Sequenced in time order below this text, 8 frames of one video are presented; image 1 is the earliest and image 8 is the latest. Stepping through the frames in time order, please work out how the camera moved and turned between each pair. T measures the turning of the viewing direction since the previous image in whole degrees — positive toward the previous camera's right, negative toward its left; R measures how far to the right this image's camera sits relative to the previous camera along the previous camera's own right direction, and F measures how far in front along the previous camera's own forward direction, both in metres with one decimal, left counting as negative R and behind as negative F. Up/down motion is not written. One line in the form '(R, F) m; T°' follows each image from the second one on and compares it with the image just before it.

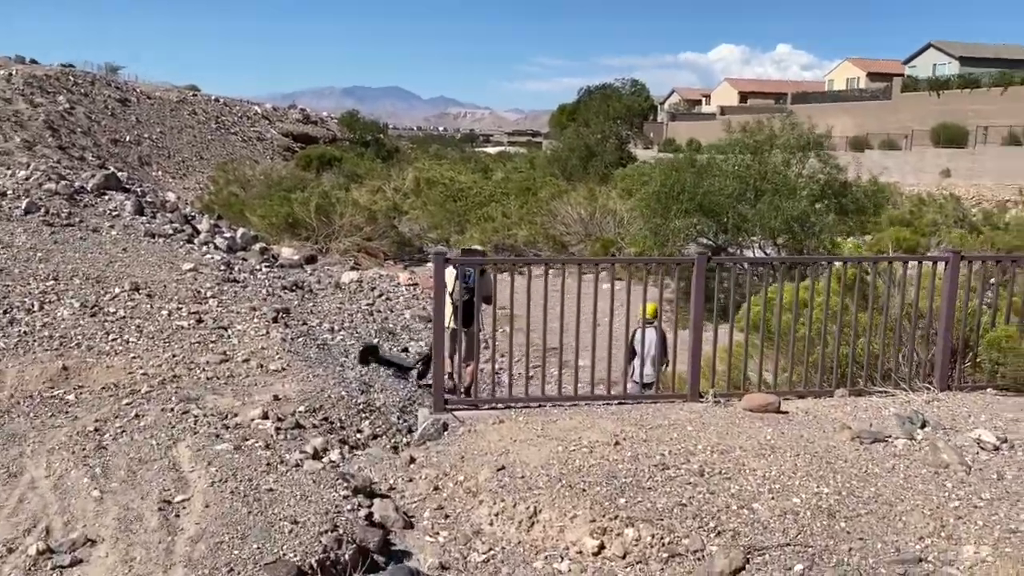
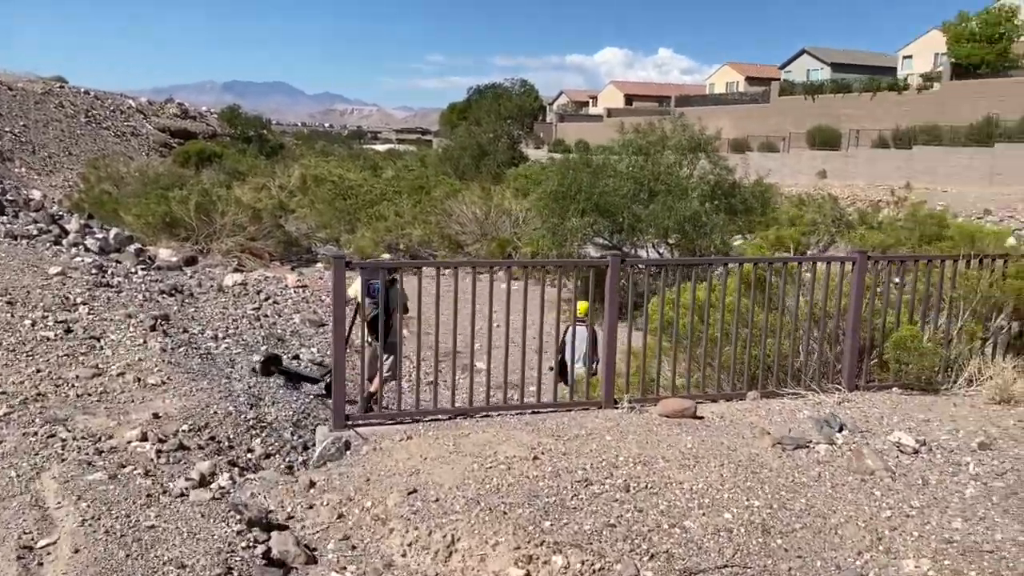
(-0.1, +0.3) m; +7°
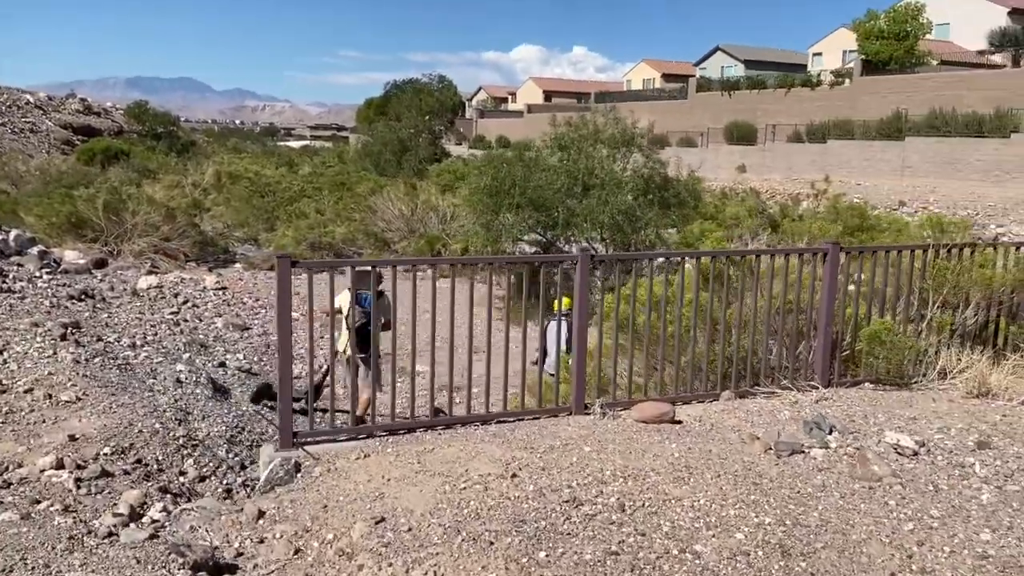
(-0.2, +0.4) m; +5°
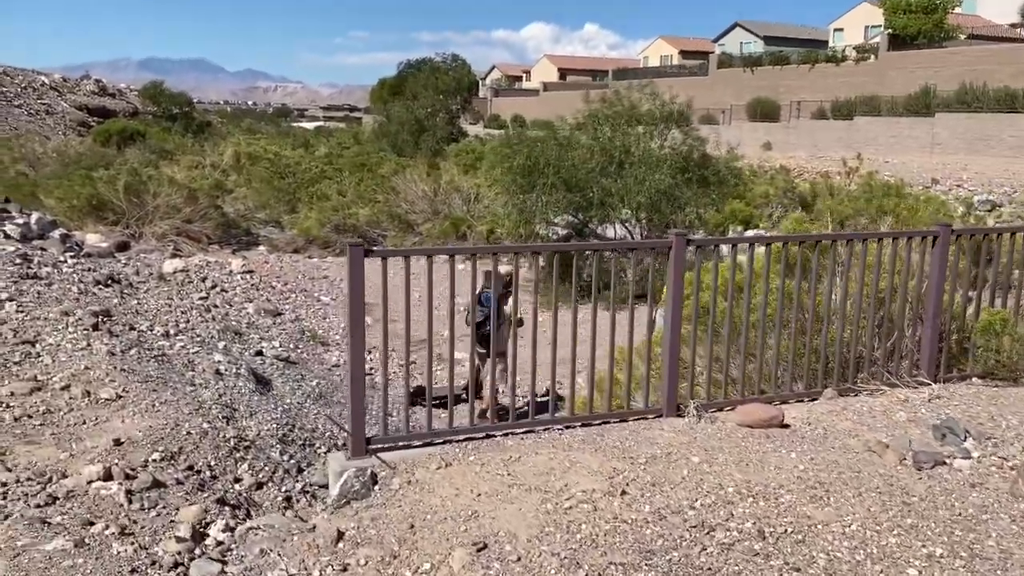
(-0.3, +0.4) m; -1°
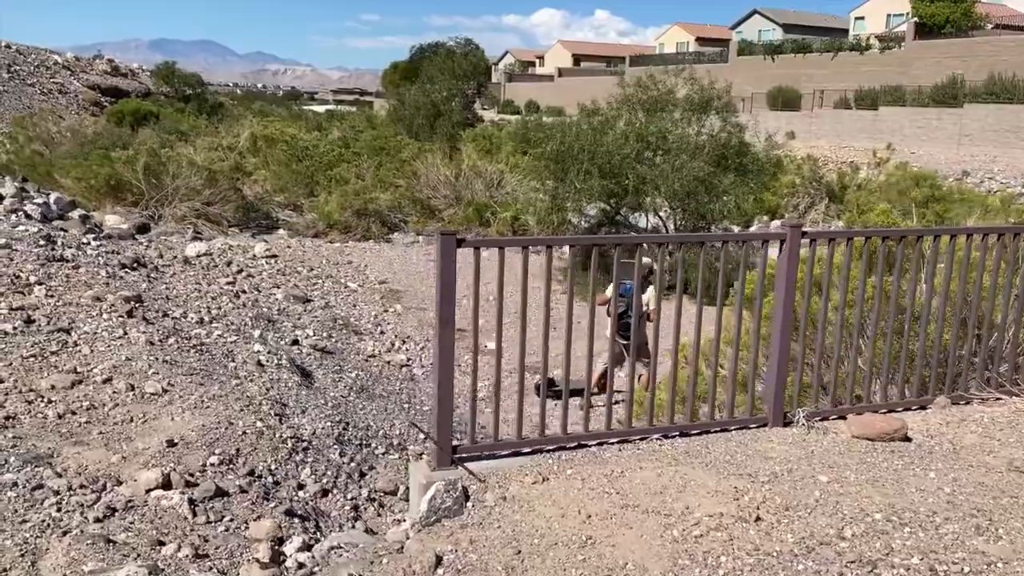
(-0.3, +0.3) m; 0°
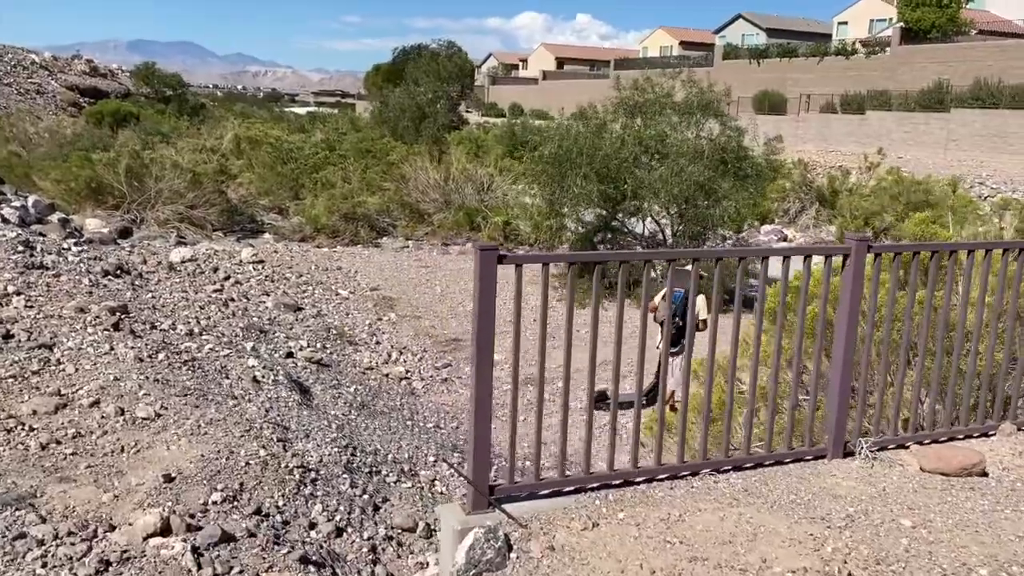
(-0.2, +0.3) m; +1°
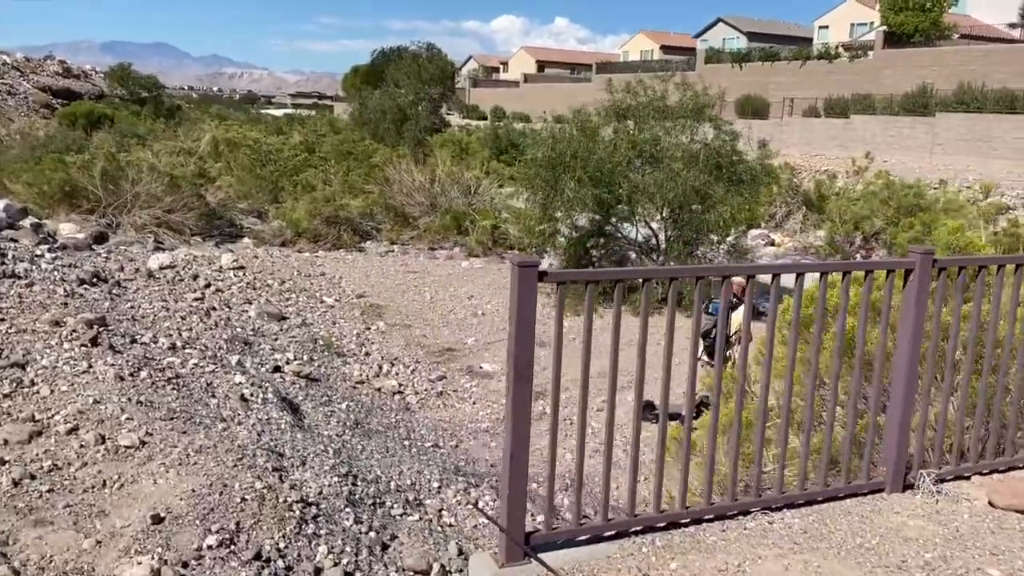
(-0.2, +0.3) m; +1°
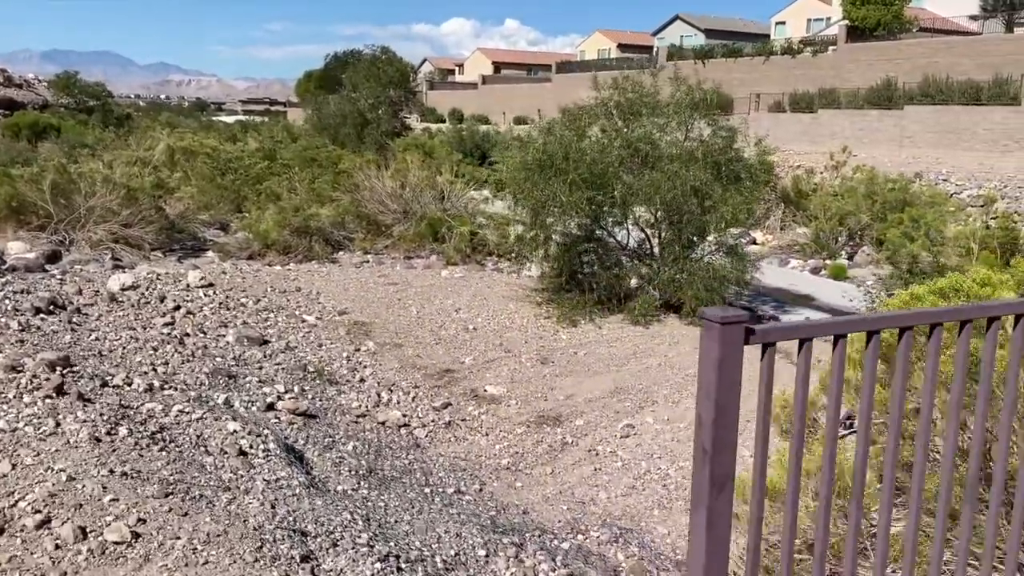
(-0.4, +0.7) m; +3°
